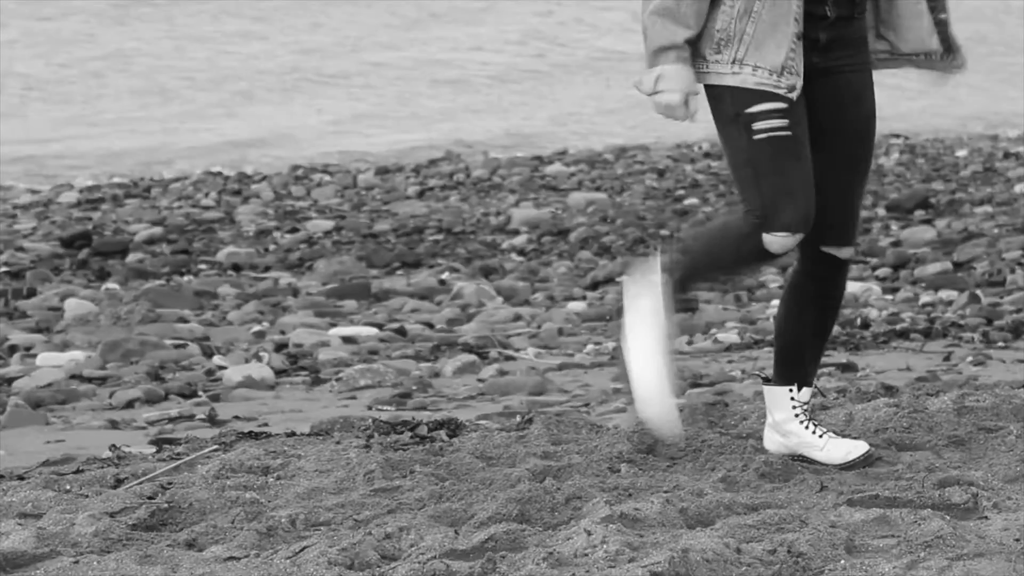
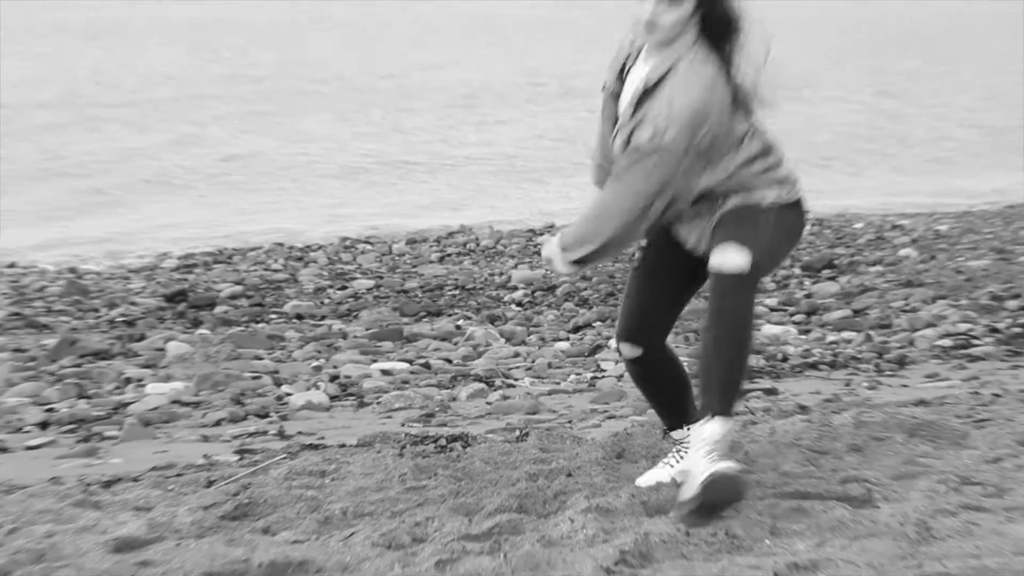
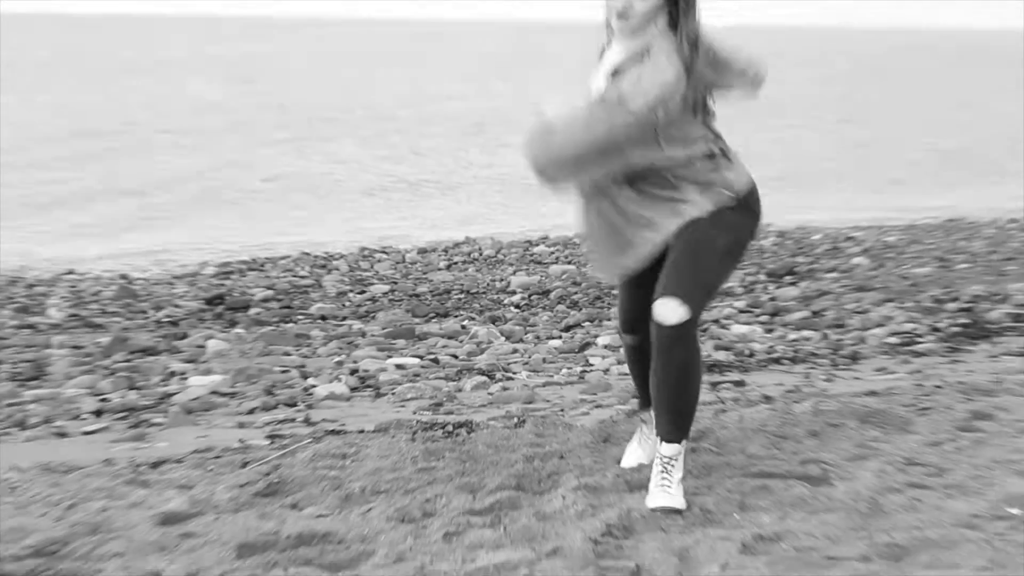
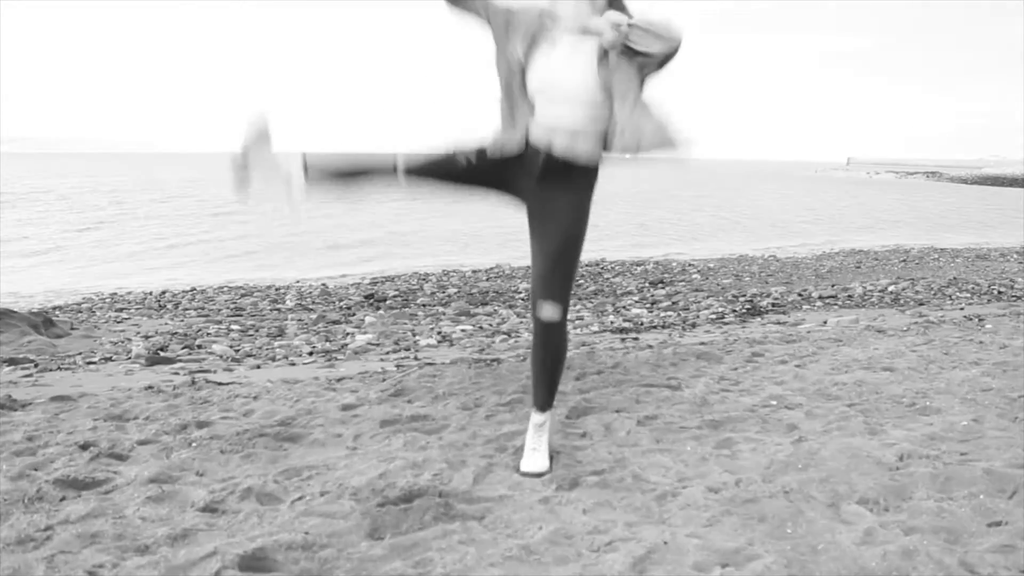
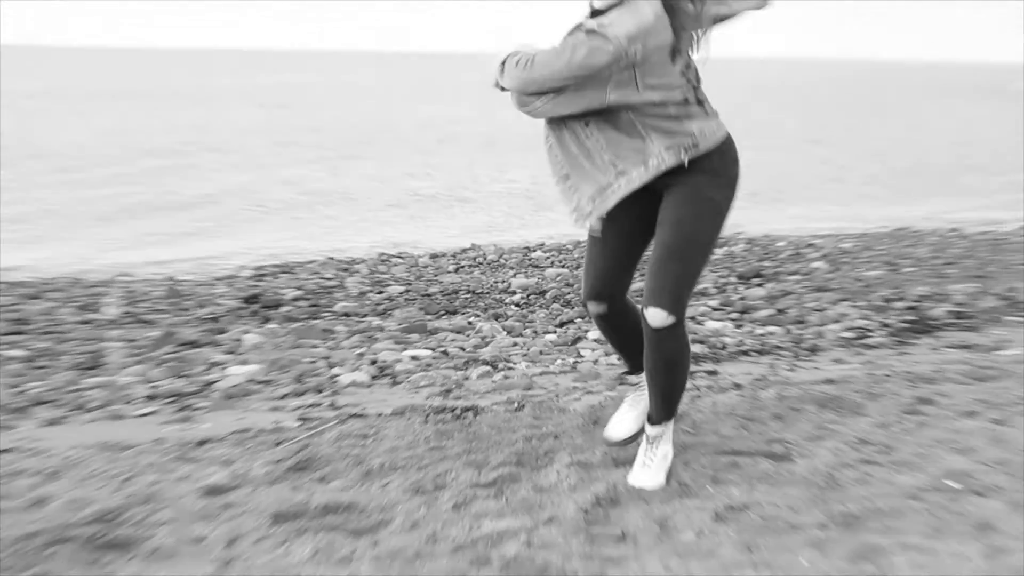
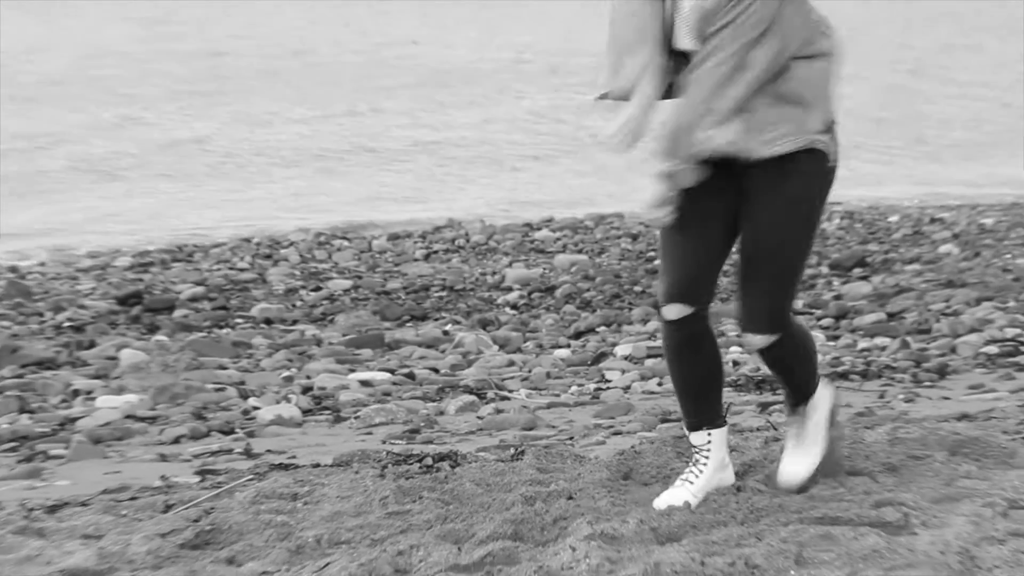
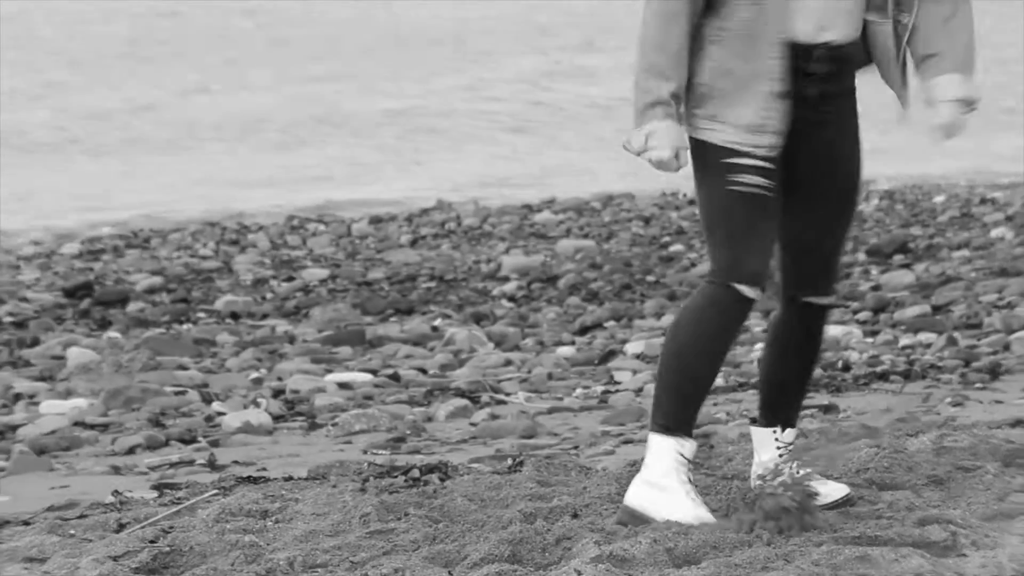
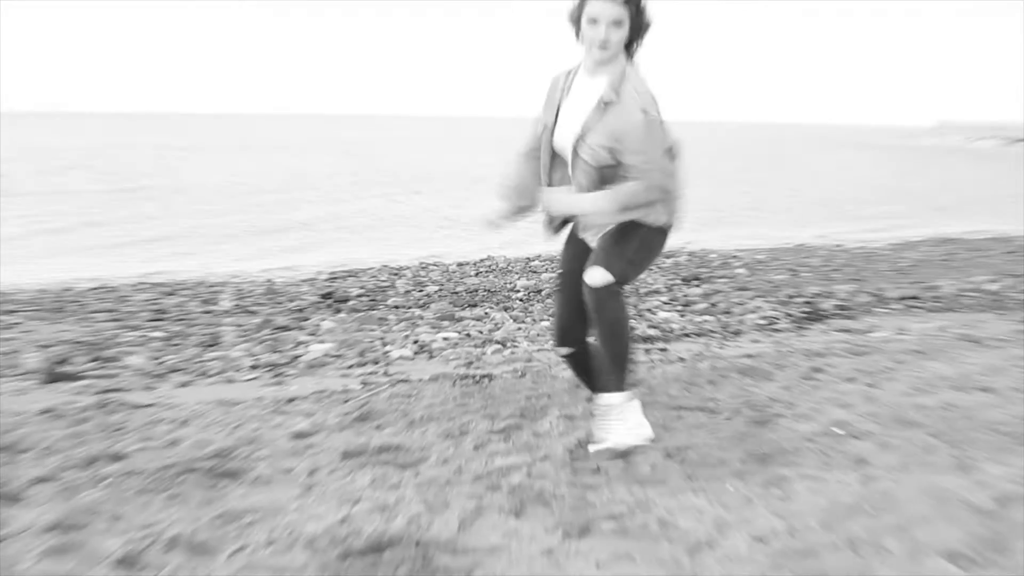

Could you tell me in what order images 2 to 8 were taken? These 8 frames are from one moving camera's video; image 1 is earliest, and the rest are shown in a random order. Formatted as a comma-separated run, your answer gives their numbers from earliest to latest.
7, 6, 2, 3, 5, 8, 4
